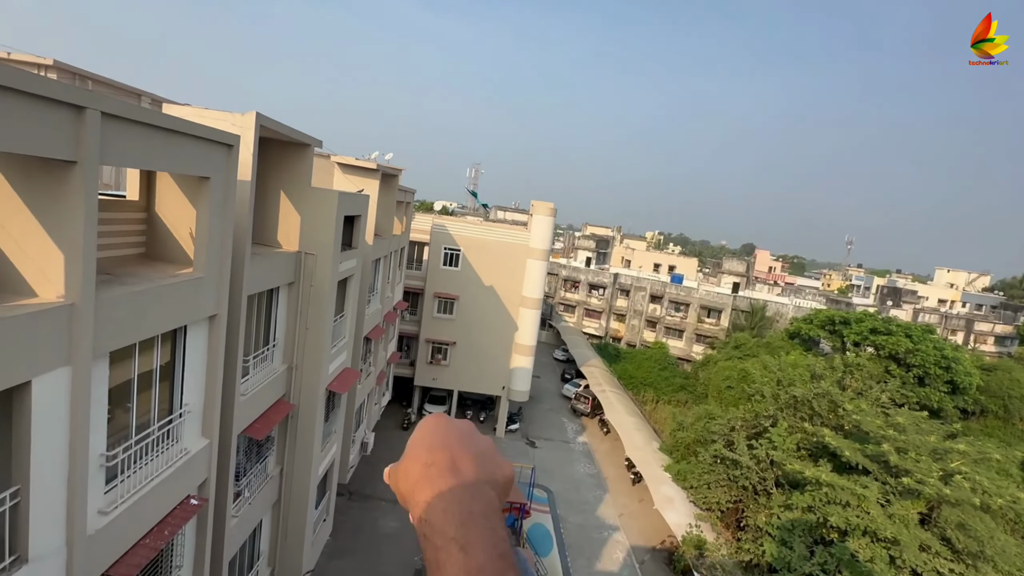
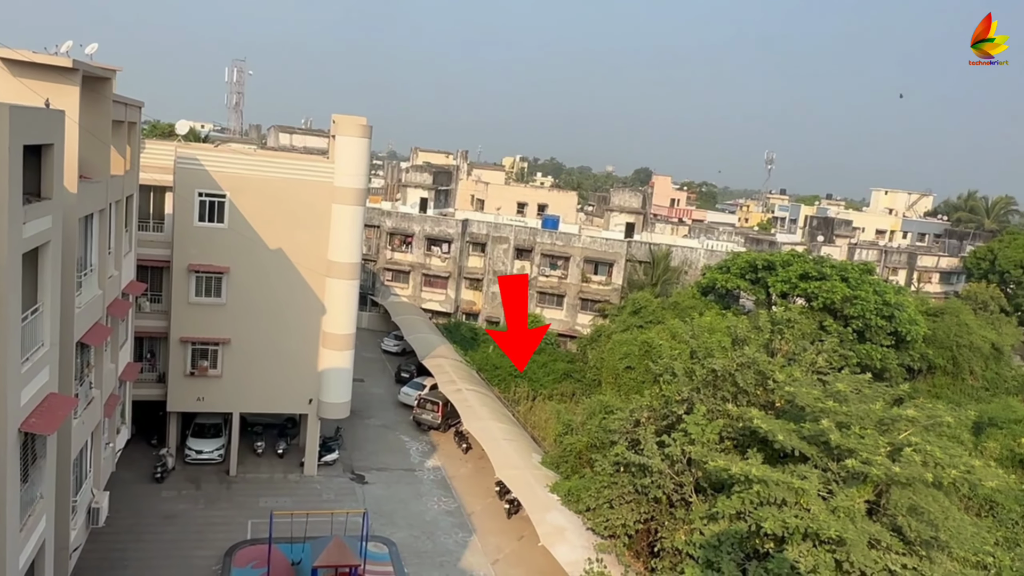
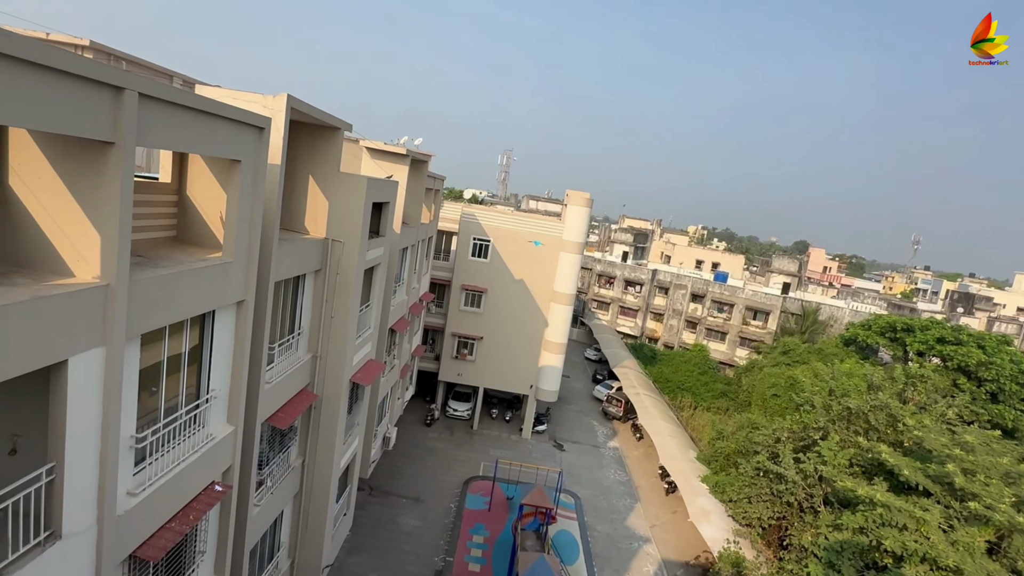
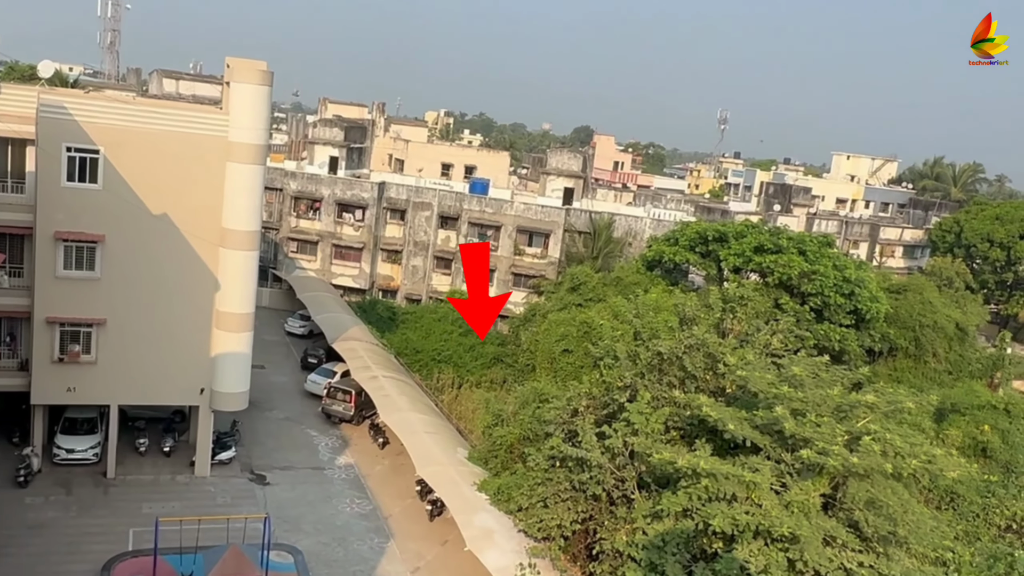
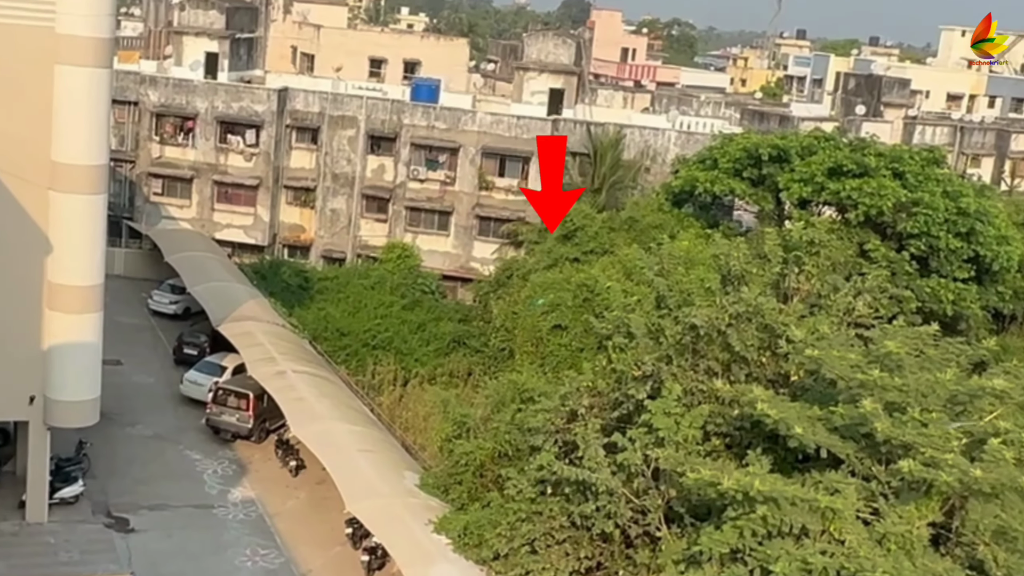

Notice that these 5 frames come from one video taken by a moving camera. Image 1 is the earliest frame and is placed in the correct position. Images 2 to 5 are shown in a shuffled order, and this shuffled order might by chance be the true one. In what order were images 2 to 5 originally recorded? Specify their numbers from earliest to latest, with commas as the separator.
3, 2, 4, 5
